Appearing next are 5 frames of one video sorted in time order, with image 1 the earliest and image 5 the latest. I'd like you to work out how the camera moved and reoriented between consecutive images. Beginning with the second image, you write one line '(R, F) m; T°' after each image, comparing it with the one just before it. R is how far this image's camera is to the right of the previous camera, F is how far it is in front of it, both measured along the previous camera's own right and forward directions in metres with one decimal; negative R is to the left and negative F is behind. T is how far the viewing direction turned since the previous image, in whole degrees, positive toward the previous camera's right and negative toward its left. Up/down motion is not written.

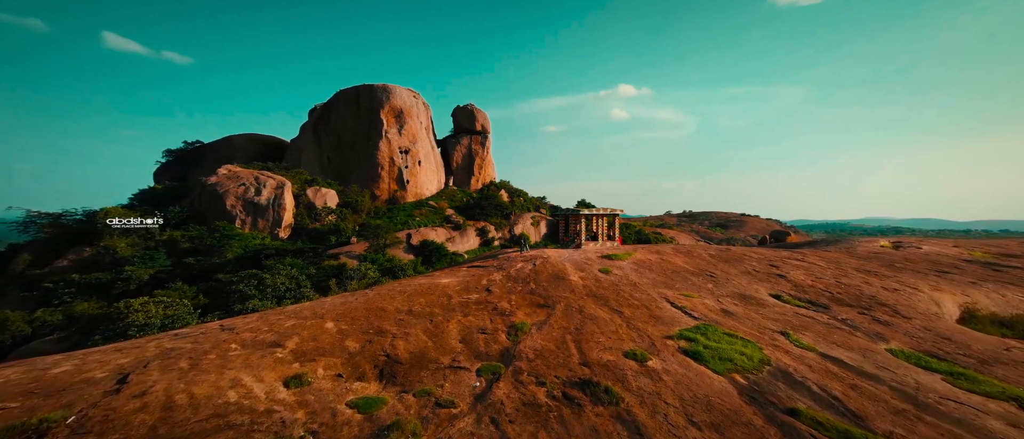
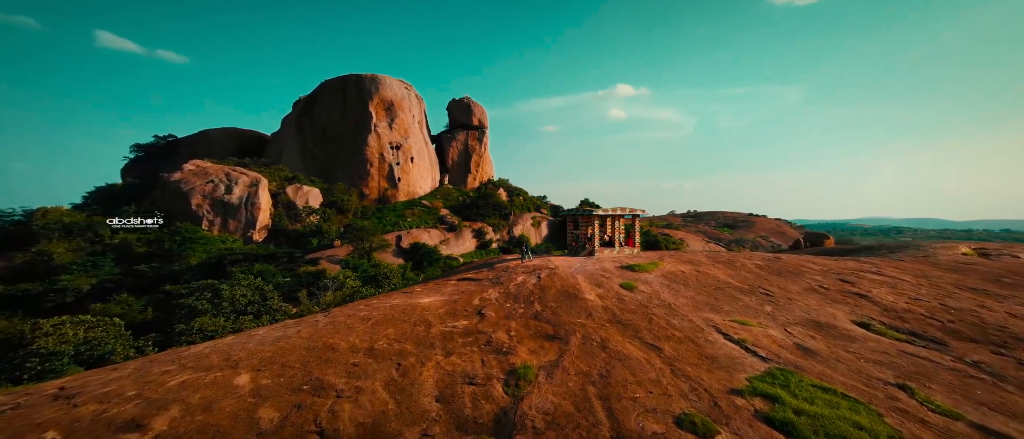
(0.0, +3.5) m; 0°
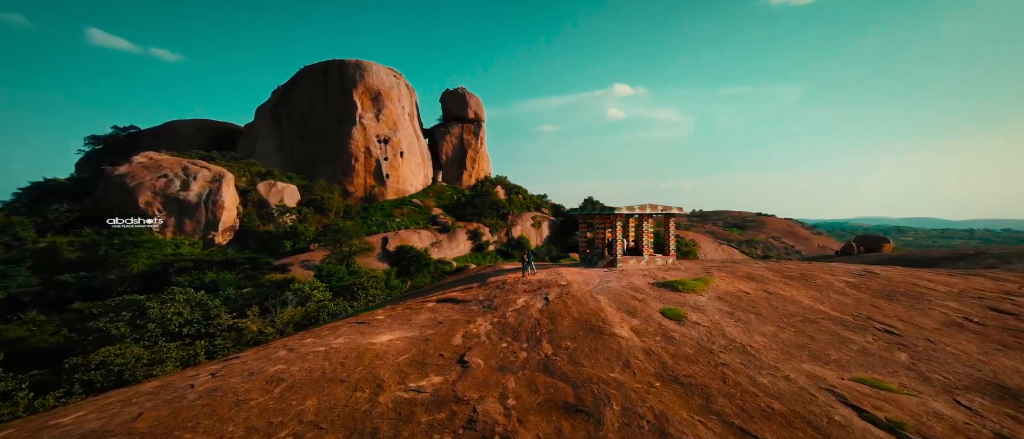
(0.0, +4.1) m; 0°
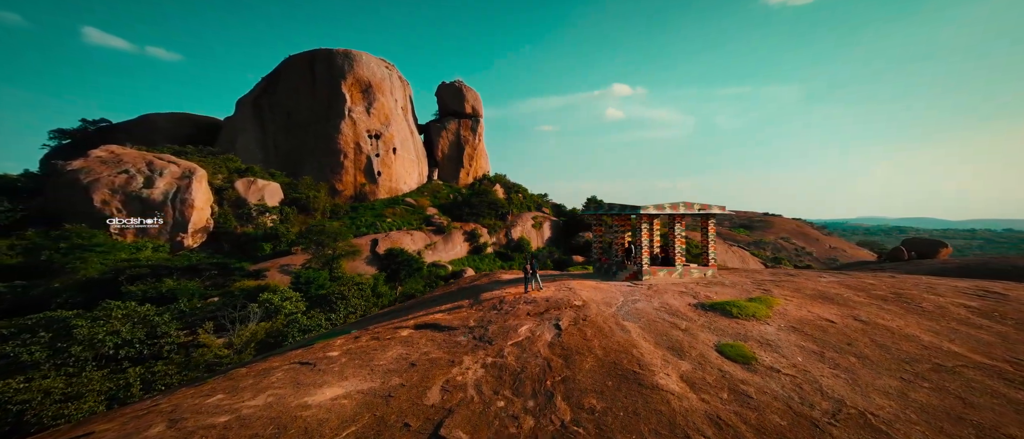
(0.0, +2.8) m; 0°
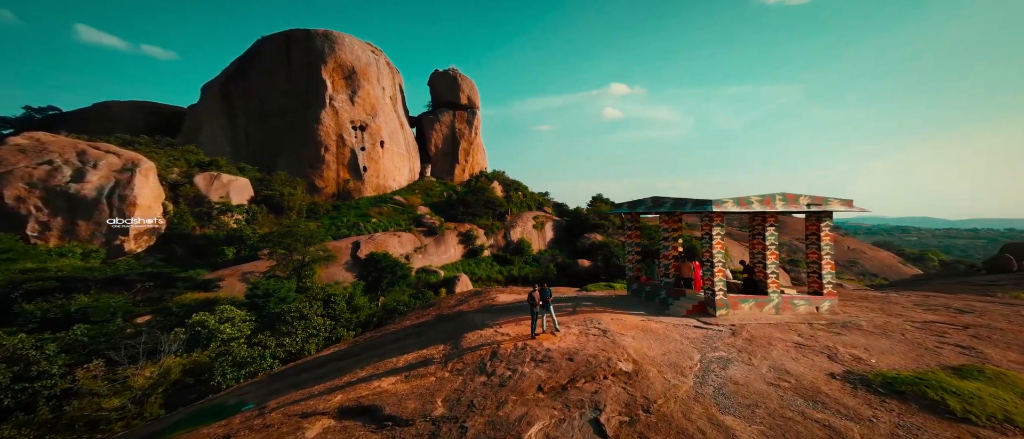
(0.0, +4.1) m; 0°
